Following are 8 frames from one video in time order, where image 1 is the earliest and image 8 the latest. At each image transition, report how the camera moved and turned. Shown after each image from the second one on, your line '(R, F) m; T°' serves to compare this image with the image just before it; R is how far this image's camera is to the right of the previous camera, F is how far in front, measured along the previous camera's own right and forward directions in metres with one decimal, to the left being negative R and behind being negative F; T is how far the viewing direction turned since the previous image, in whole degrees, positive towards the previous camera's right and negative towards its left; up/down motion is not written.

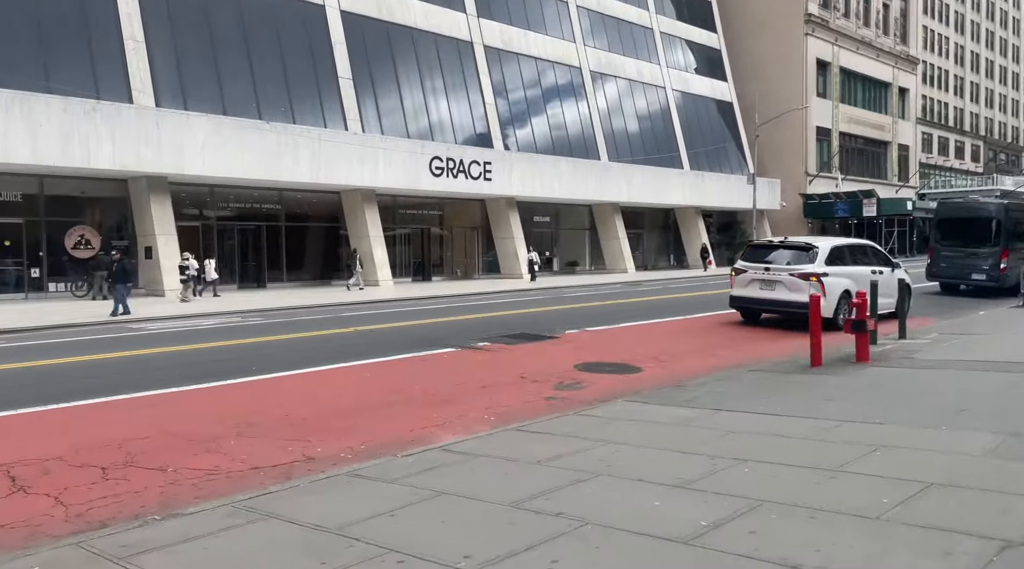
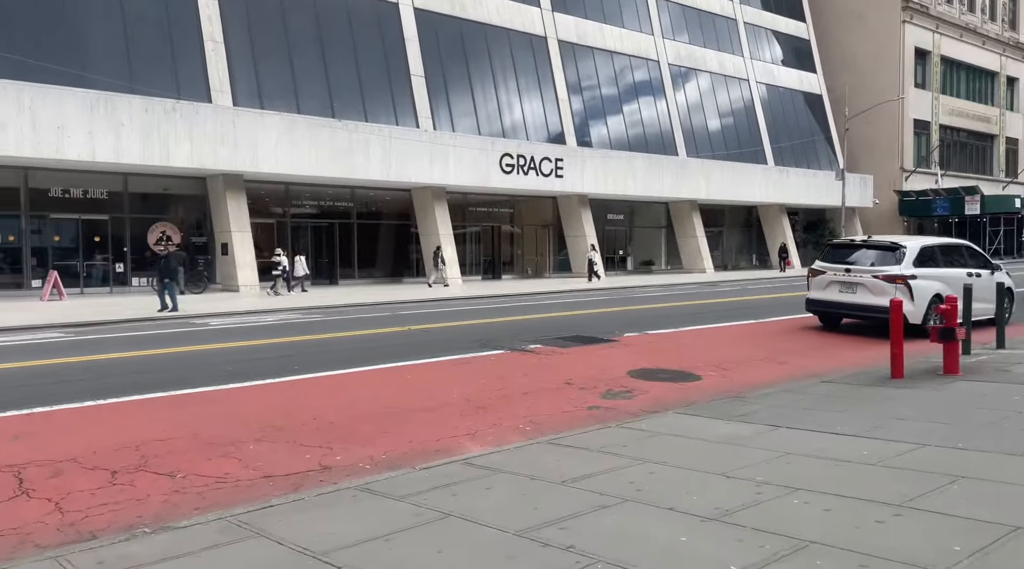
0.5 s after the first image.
(+0.3, +0.4) m; -5°
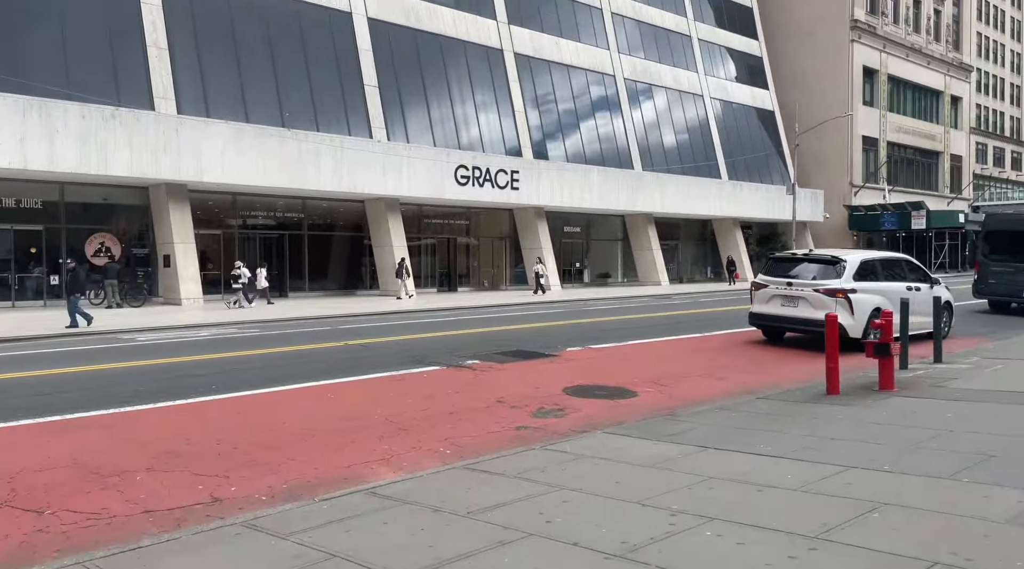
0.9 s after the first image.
(+0.2, +0.2) m; +3°
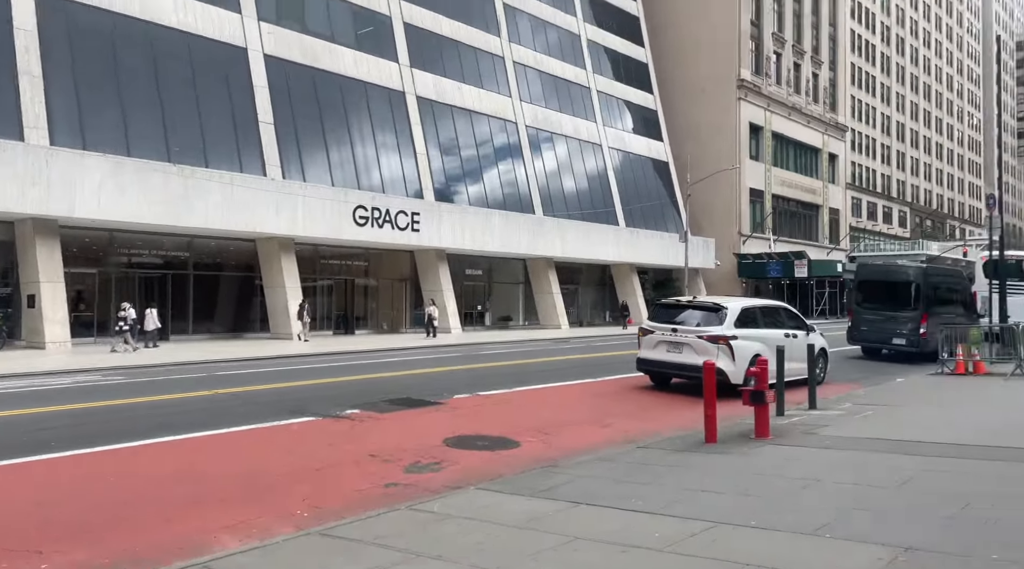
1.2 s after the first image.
(+0.2, +0.2) m; +7°
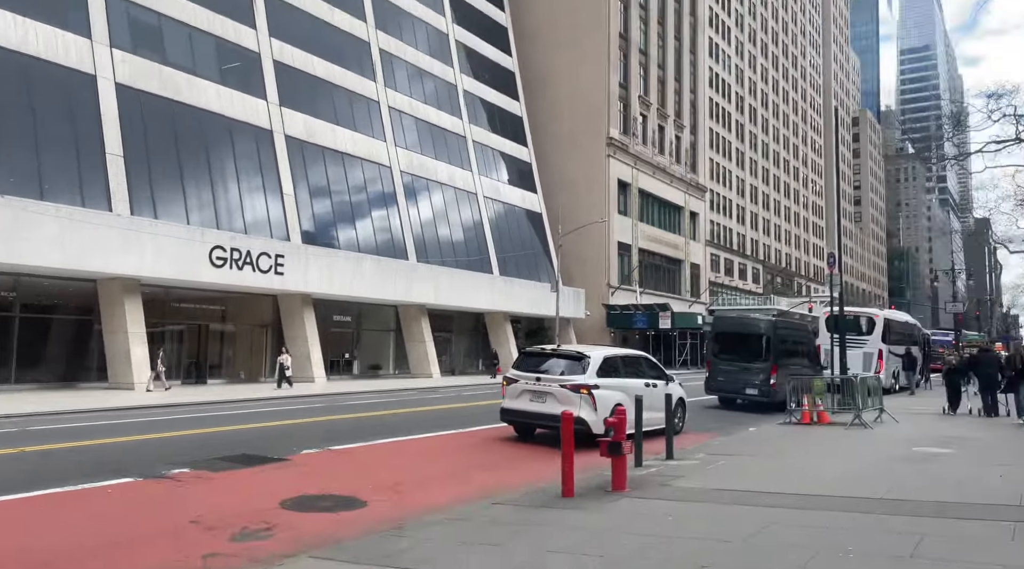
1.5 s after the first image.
(+0.2, +0.3) m; +8°
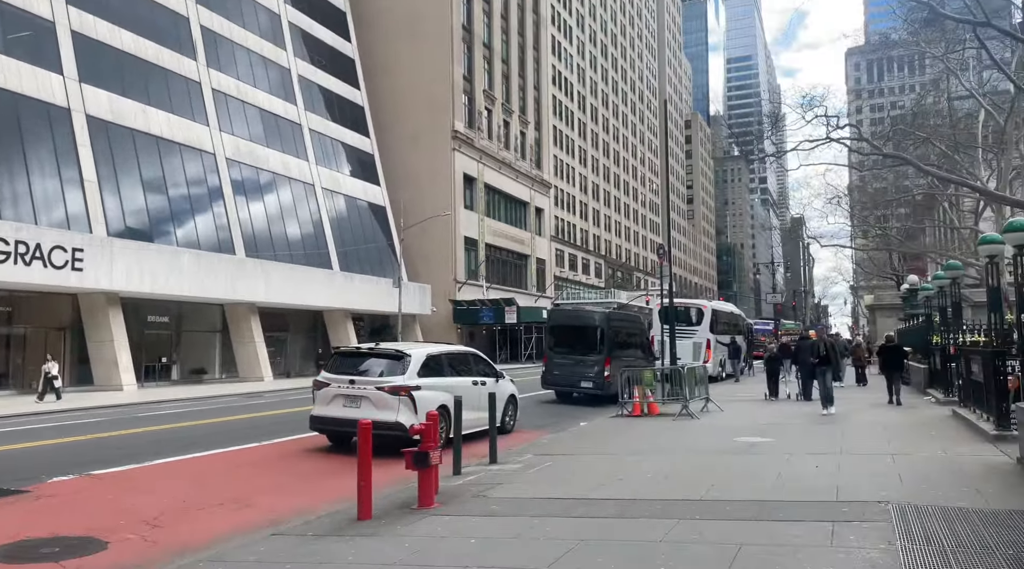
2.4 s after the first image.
(+0.5, +0.9) m; +10°
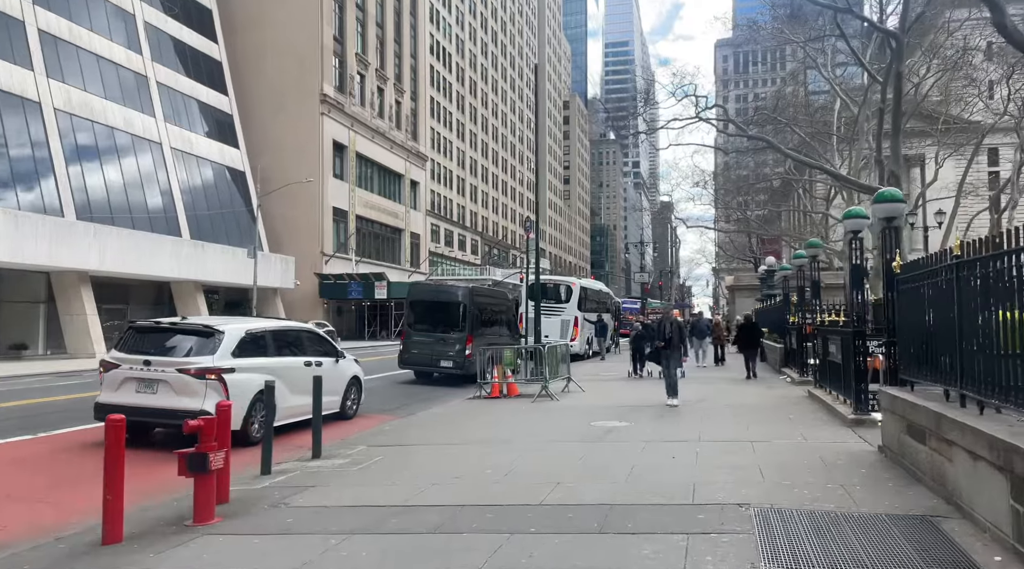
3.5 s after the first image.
(+0.5, +1.3) m; +8°
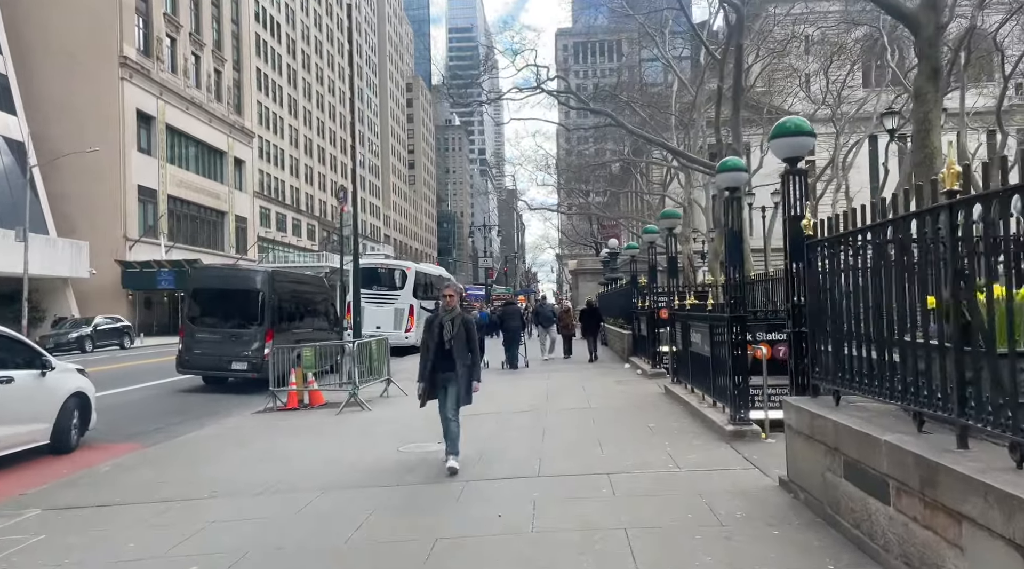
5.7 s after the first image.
(+0.8, +3.1) m; +10°
